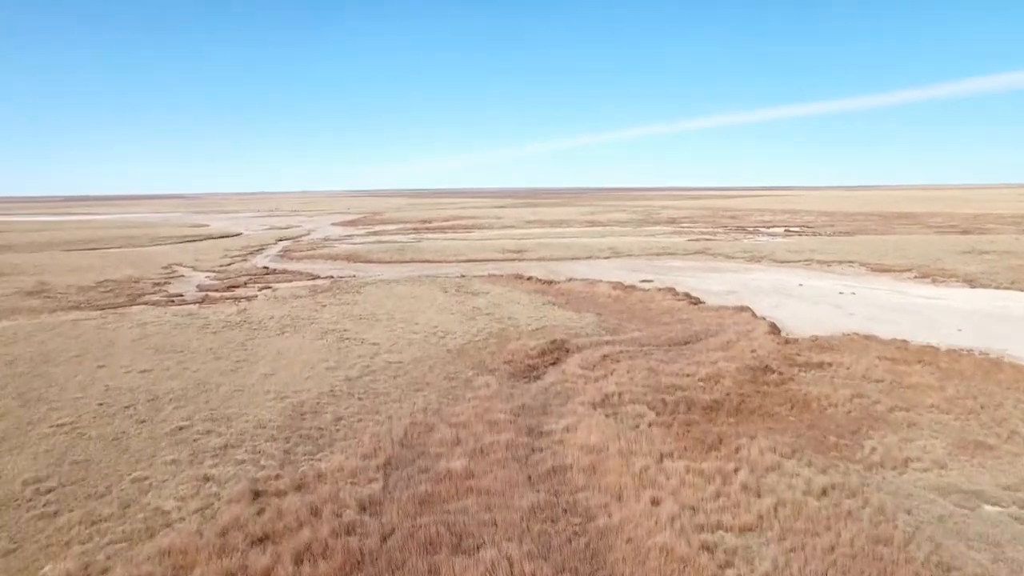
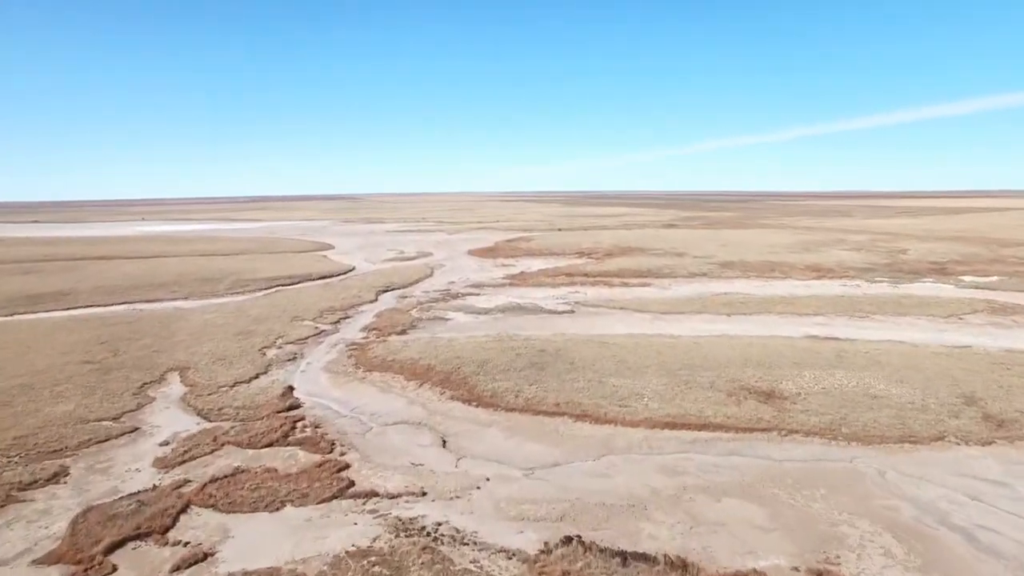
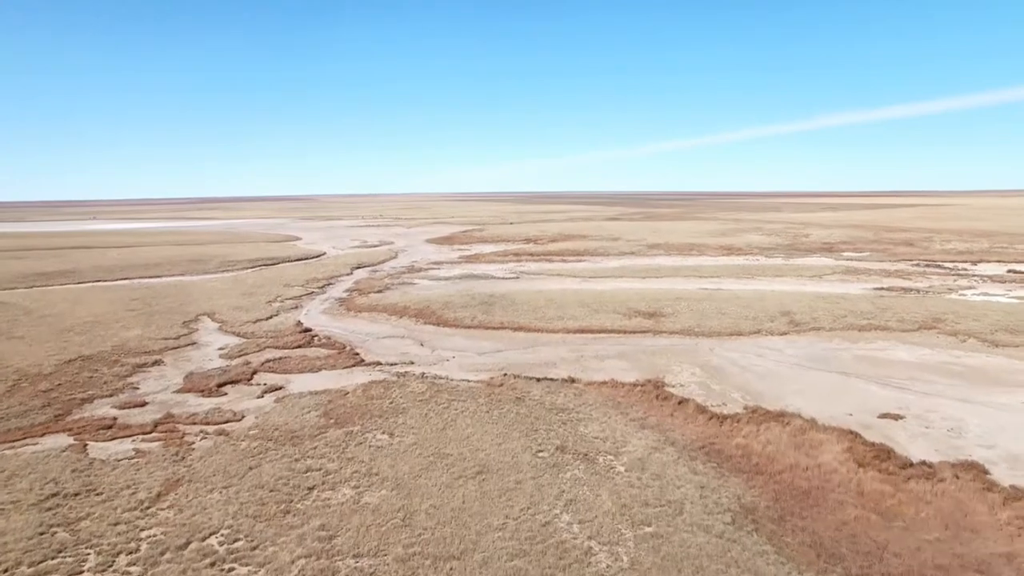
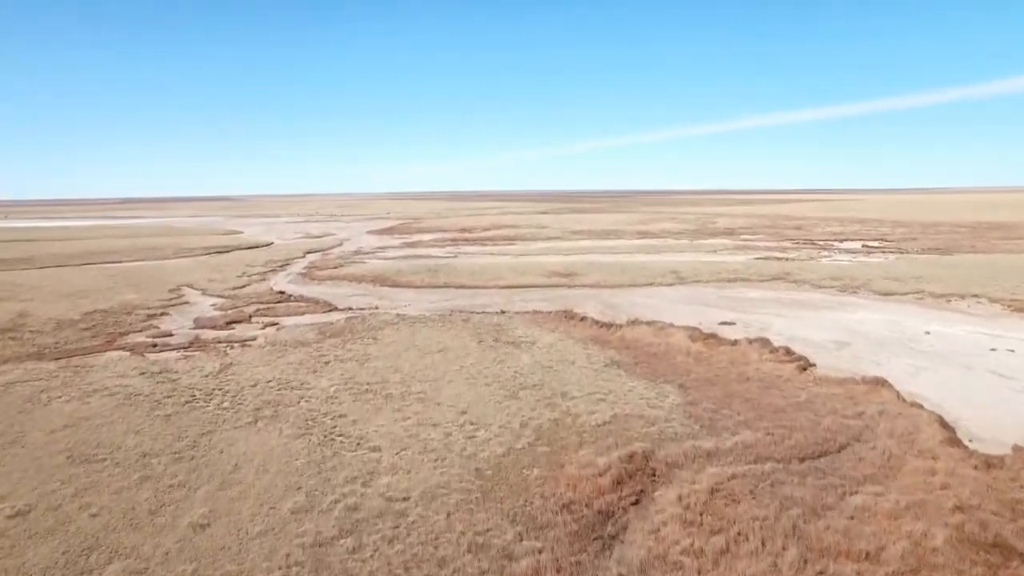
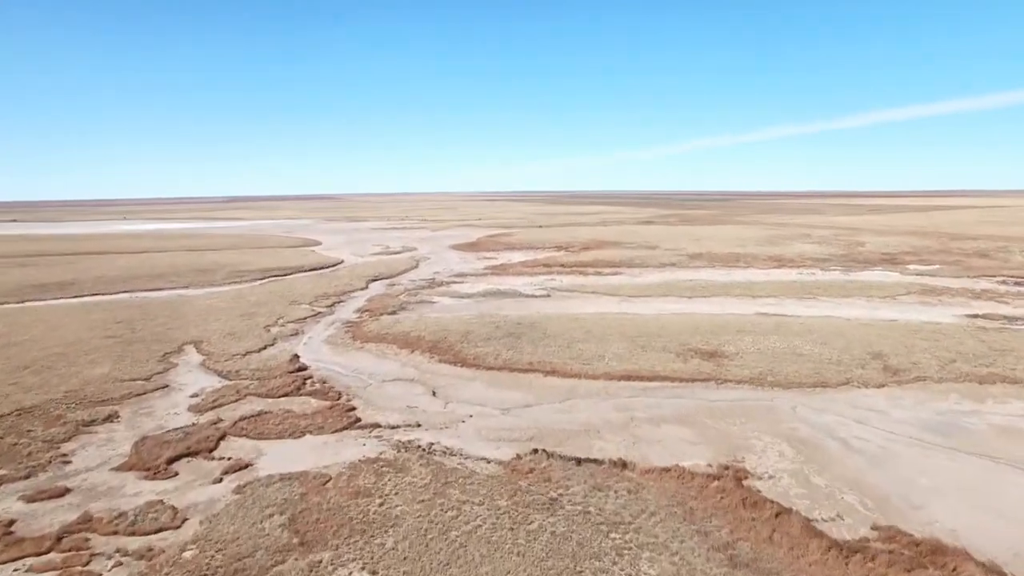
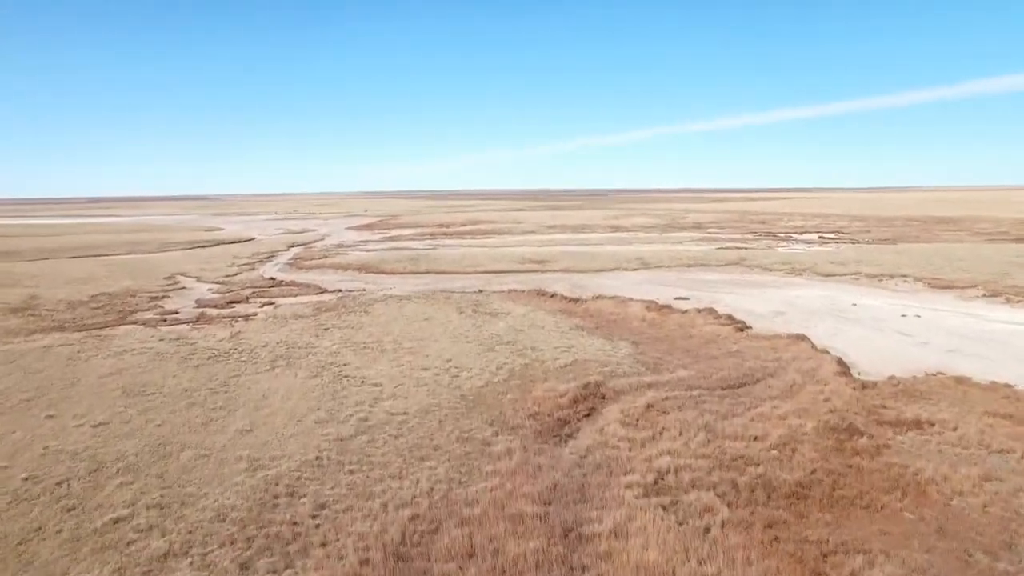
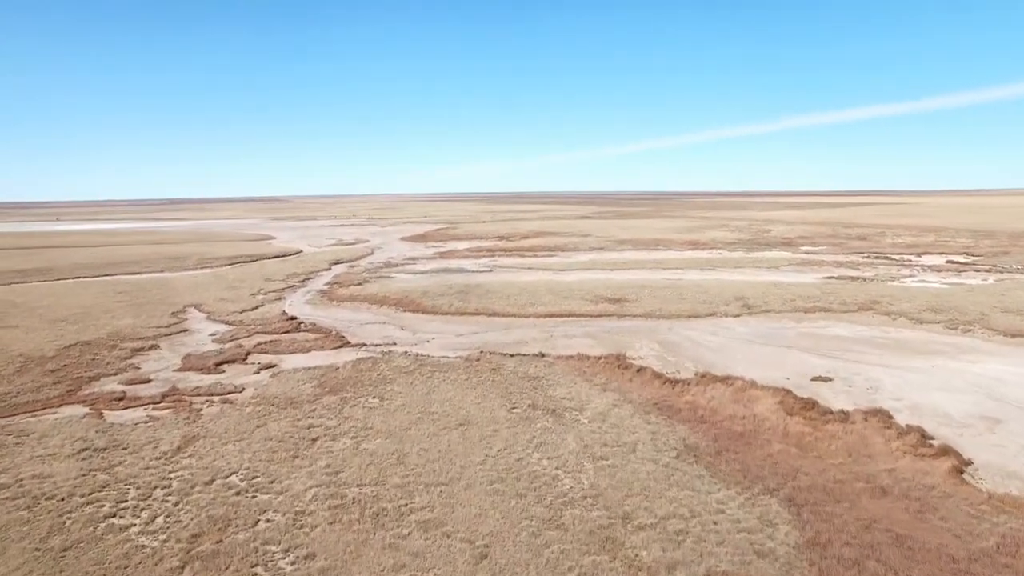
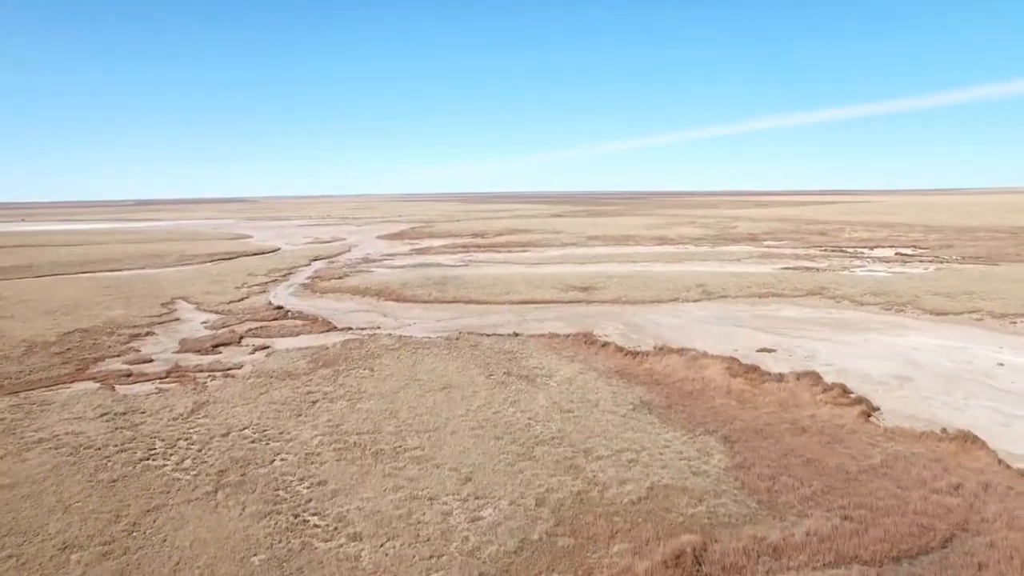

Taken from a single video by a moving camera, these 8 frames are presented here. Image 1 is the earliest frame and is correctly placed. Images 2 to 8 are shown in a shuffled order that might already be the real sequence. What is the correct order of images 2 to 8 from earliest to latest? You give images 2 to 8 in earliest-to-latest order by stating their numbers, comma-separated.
6, 4, 8, 7, 3, 5, 2
